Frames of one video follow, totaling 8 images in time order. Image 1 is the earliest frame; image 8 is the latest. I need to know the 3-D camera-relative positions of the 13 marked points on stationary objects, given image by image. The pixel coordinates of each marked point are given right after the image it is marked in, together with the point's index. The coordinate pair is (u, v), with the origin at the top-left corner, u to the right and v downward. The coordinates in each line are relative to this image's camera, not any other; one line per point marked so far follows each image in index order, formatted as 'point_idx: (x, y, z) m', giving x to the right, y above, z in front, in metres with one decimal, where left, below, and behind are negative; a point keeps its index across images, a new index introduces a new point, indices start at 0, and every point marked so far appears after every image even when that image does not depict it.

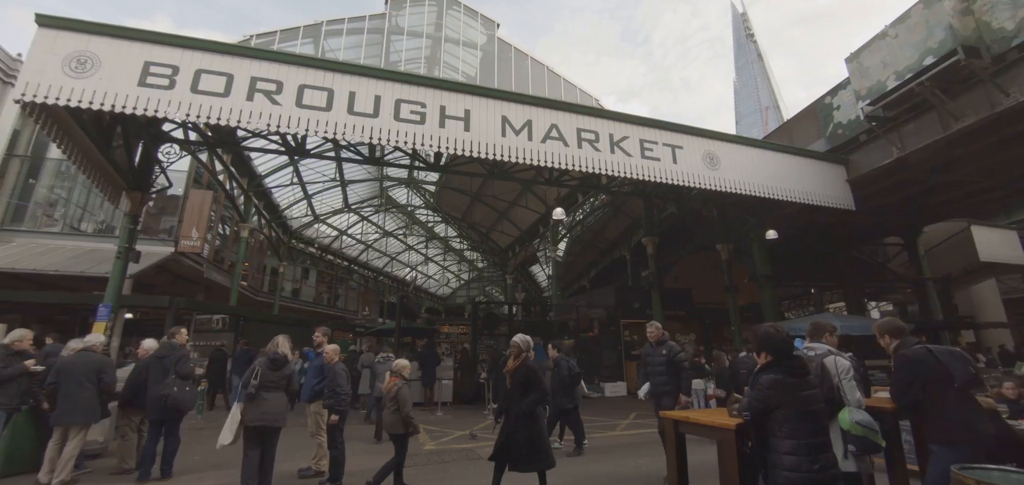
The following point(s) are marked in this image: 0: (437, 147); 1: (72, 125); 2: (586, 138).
0: (-1.4, +1.7, +7.7) m
1: (-7.7, +2.1, +7.4) m
2: (+1.6, +2.2, +8.9) m
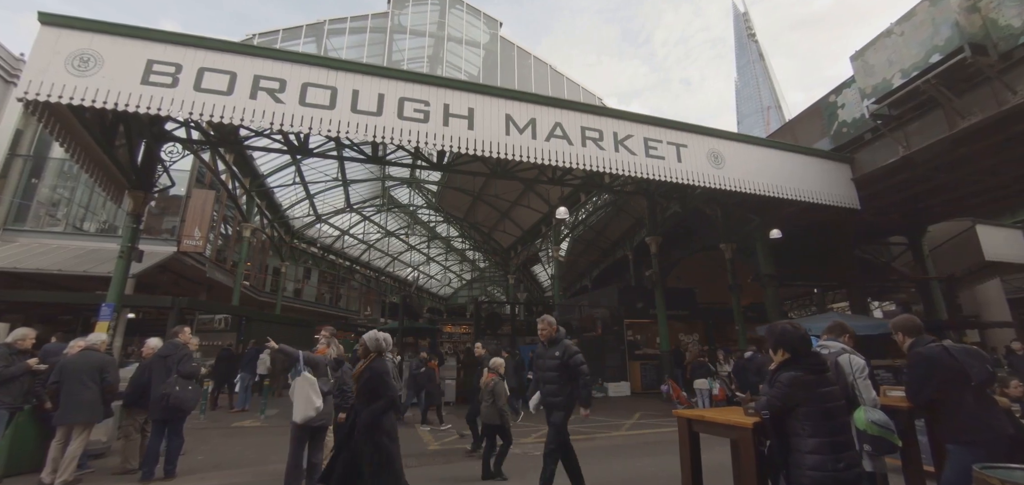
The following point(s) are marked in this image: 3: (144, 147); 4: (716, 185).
0: (-1.3, +1.7, +7.6) m
1: (-7.6, +2.1, +7.4) m
2: (+1.6, +2.2, +8.9) m
3: (-8.1, +2.1, +9.3) m
4: (+4.7, +1.3, +9.9) m
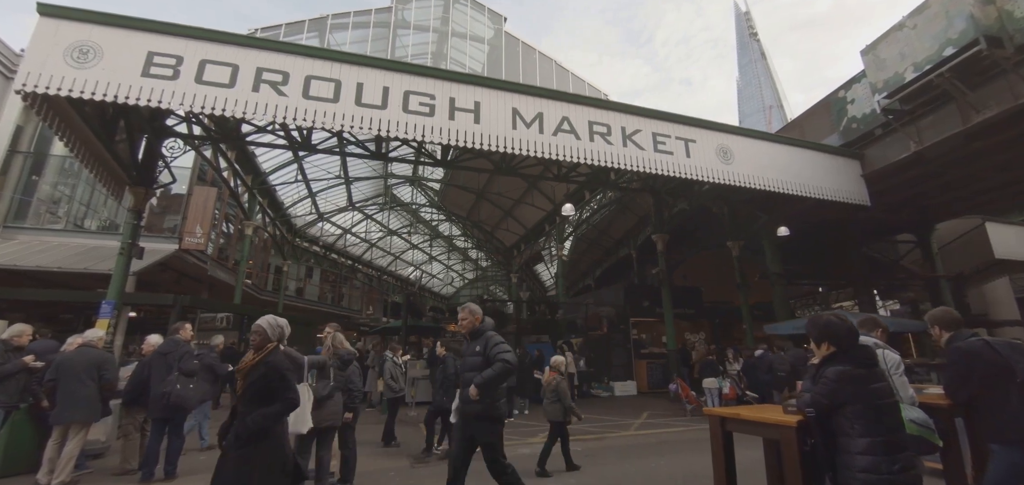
0: (-1.2, +1.8, +7.5) m
1: (-7.5, +2.2, +7.3) m
2: (+1.8, +2.3, +8.7) m
3: (-8.0, +2.2, +9.2) m
4: (+4.9, +1.4, +9.7) m
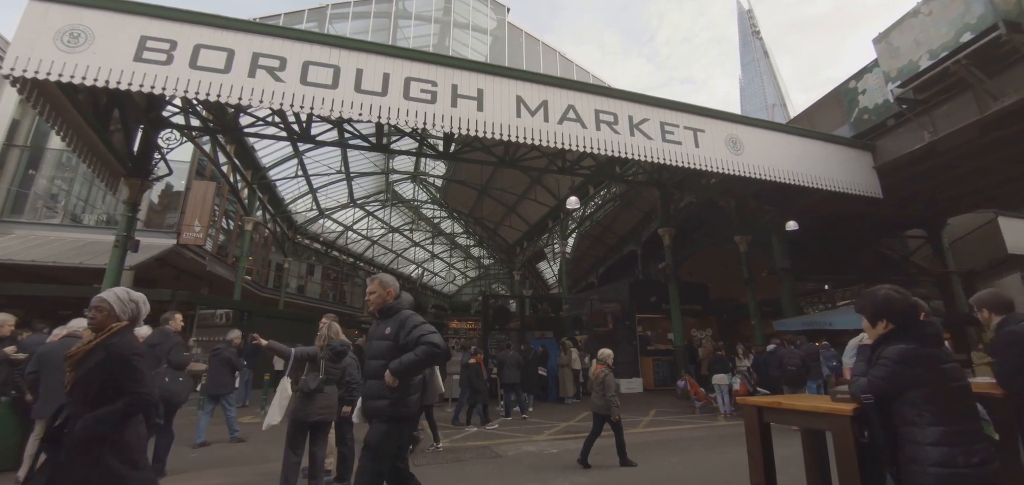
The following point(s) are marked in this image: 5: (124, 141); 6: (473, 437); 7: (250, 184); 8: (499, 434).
0: (-1.1, +2.0, +7.3) m
1: (-7.4, +2.3, +7.1) m
2: (+1.8, +2.4, +8.5) m
3: (-7.9, +2.3, +9.0) m
4: (+5.0, +1.6, +9.4) m
5: (-7.8, +2.0, +8.6) m
6: (-0.6, -3.2, +6.9) m
7: (-9.2, +2.1, +14.9) m
8: (-0.2, -3.2, +7.0) m
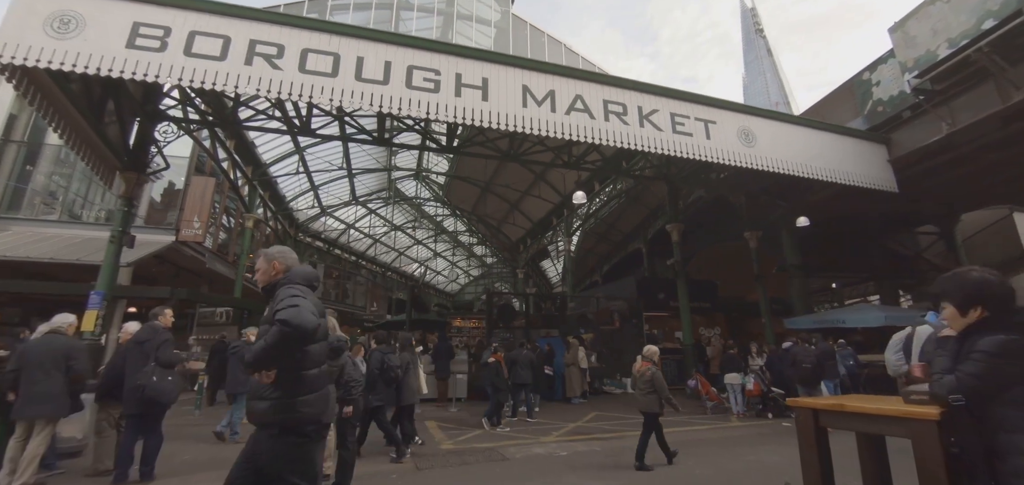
0: (-1.0, +2.1, +7.0) m
1: (-7.3, +2.4, +6.8) m
2: (+2.0, +2.6, +8.2) m
3: (-7.8, +2.4, +8.8) m
4: (+5.1, +1.7, +9.2) m
5: (-7.7, +2.1, +8.4) m
6: (-0.5, -3.1, +6.7) m
7: (-9.1, +2.2, +14.7) m
8: (-0.1, -3.1, +6.7) m
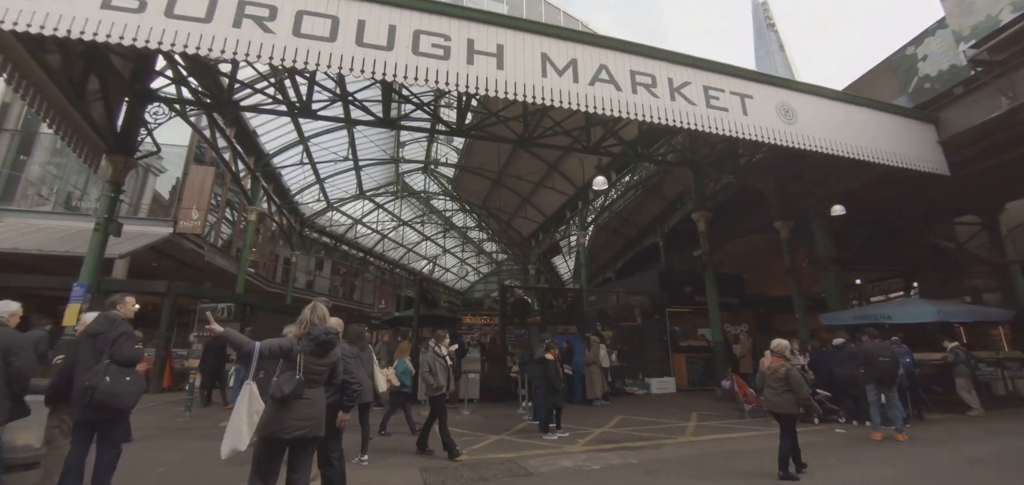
0: (-0.7, +2.3, +6.3) m
1: (-7.1, +2.6, +6.2) m
2: (+2.3, +2.8, +7.4) m
3: (-7.5, +2.6, +8.2) m
4: (+5.4, +1.9, +8.3) m
5: (-7.4, +2.3, +7.8) m
6: (-0.2, -2.9, +6.0) m
7: (-8.7, +2.4, +14.1) m
8: (+0.2, -2.8, +6.0) m
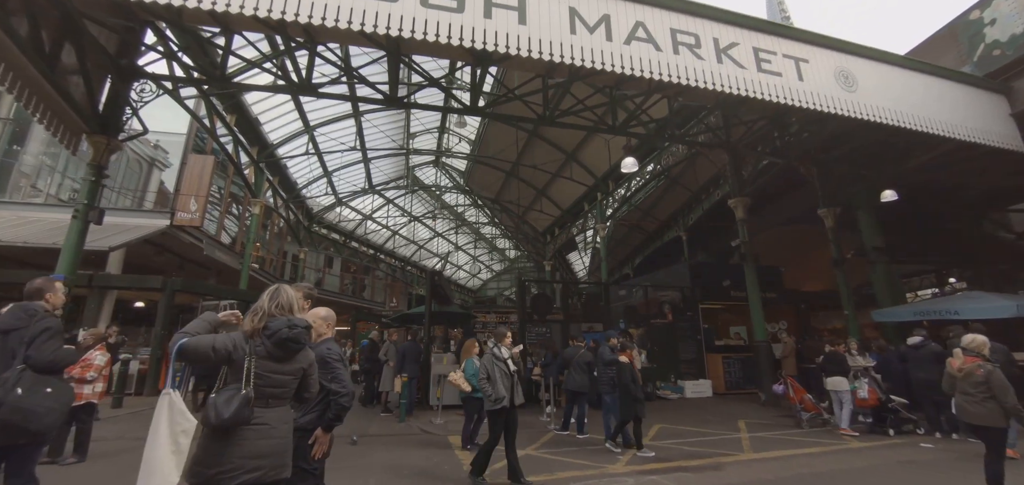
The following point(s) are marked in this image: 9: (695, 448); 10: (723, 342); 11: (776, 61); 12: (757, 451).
0: (-0.4, +2.5, +5.4) m
1: (-6.8, +2.8, +5.5) m
2: (+2.6, +3.0, +6.4) m
3: (-7.1, +2.8, +7.5) m
4: (+5.8, +2.2, +7.3) m
5: (-7.0, +2.5, +7.0) m
6: (+0.1, -2.6, +5.1) m
7: (-8.1, +2.6, +13.5) m
8: (+0.5, -2.6, +5.1) m
9: (+2.4, -2.8, +5.7) m
10: (+5.8, -2.7, +11.6) m
11: (+4.3, +3.0, +7.0) m
12: (+3.2, -2.8, +5.6) m
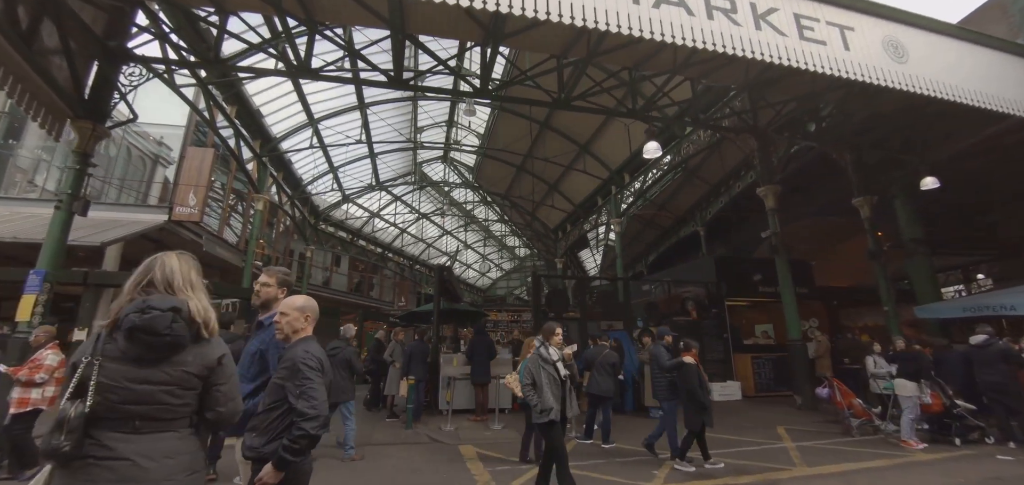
0: (-0.2, +2.7, +4.8) m
1: (-6.6, +2.9, +5.0) m
2: (+2.8, +3.2, +5.8) m
3: (-6.9, +2.9, +7.0) m
4: (+6.0, +2.4, +6.5) m
5: (-6.8, +2.6, +6.6) m
6: (+0.3, -2.5, +4.5) m
7: (-7.8, +2.7, +13.0) m
8: (+0.7, -2.5, +4.5) m
9: (+2.7, -2.6, +5.1) m
10: (+6.1, -2.5, +10.9) m
11: (+4.5, +3.2, +6.3) m
12: (+3.4, -2.6, +5.0) m
